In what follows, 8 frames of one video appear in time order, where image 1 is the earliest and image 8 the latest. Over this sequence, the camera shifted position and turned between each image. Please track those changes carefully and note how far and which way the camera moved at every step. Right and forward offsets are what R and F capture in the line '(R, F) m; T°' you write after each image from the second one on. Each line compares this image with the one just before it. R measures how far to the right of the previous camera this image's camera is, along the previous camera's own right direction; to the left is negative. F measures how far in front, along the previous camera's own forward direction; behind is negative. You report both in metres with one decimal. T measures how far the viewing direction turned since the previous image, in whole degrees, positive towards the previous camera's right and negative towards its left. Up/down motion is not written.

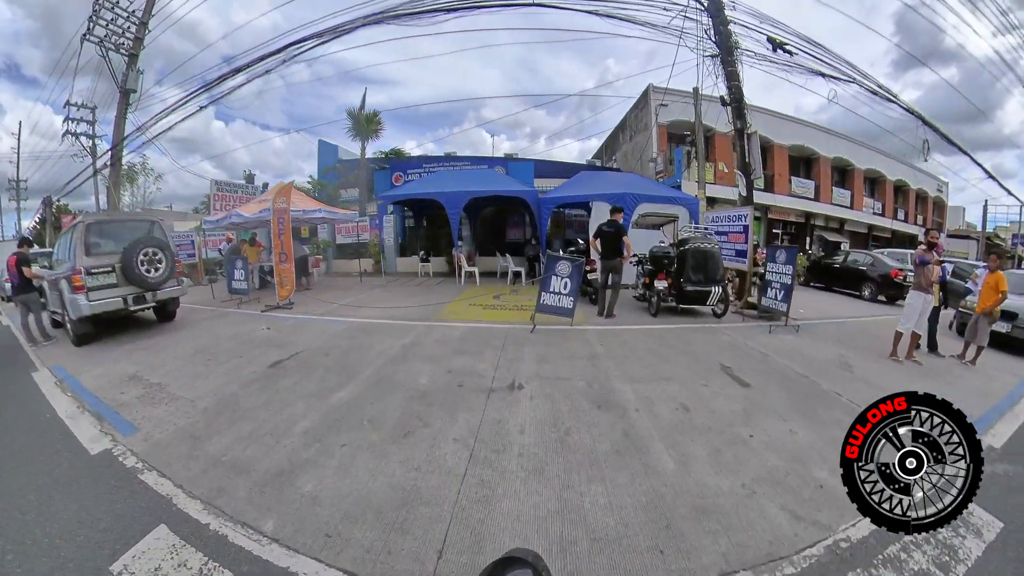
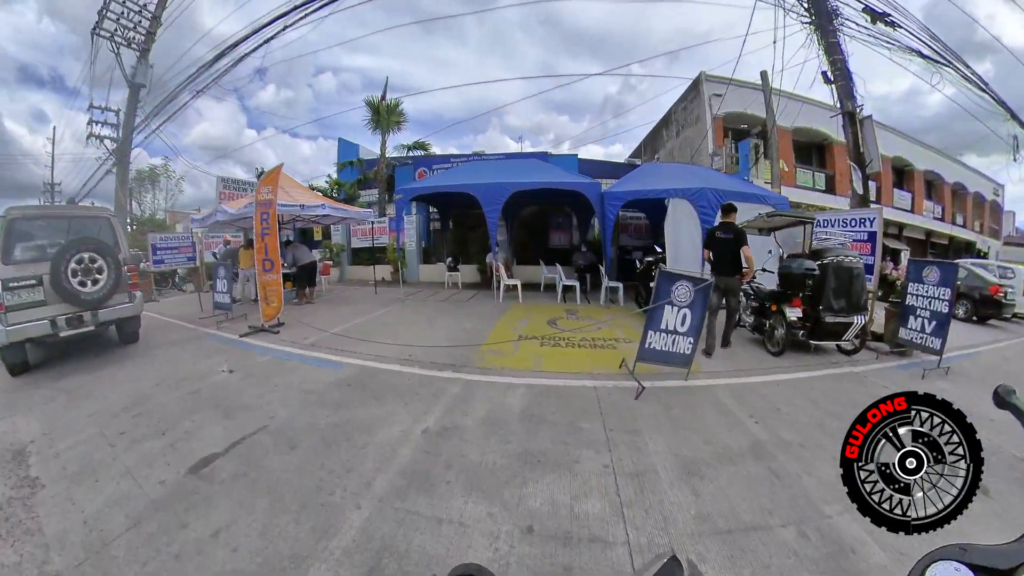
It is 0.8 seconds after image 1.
(-0.7, +2.3) m; -3°
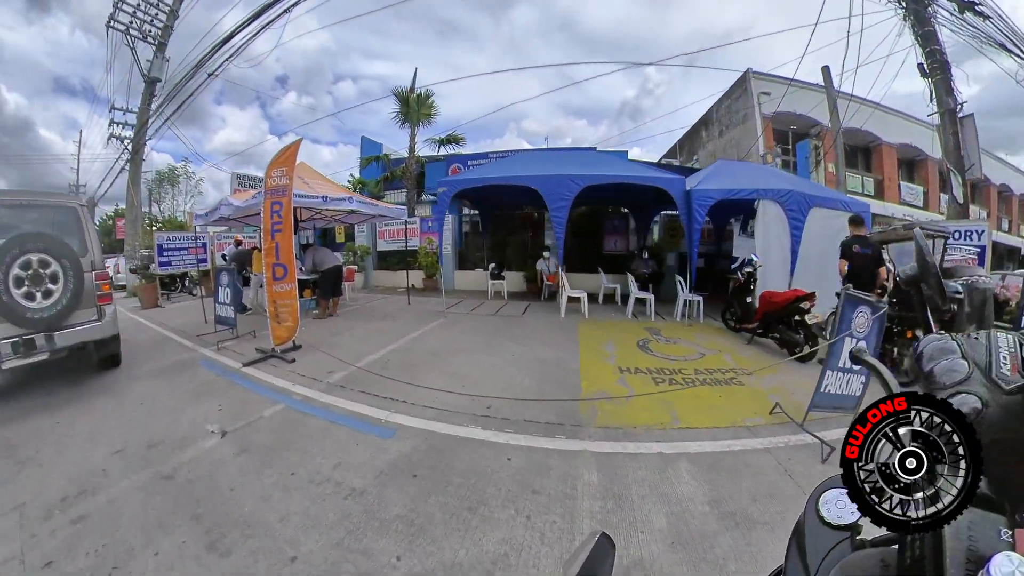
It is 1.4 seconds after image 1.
(-1.0, +1.4) m; -2°
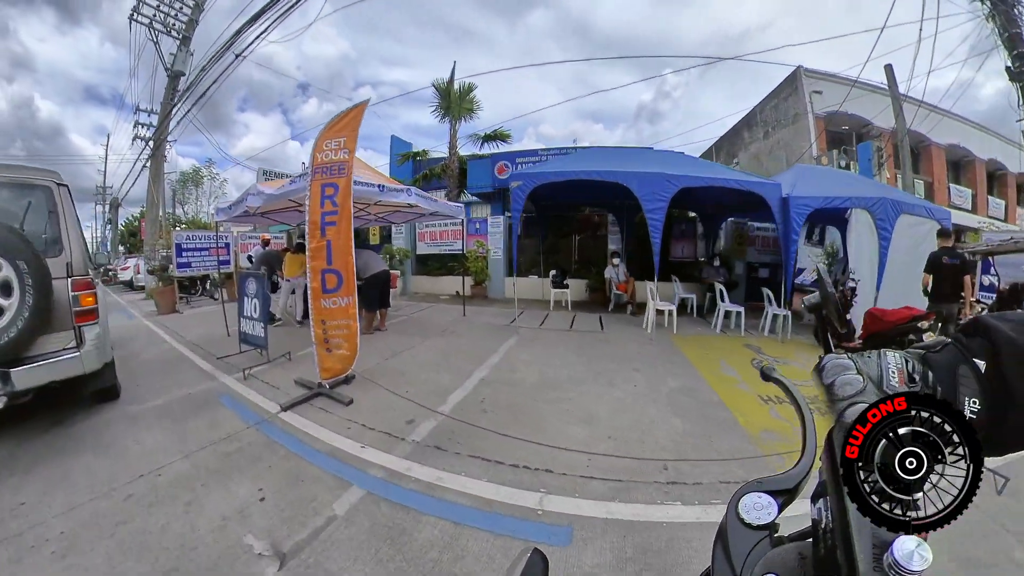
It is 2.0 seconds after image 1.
(-1.0, +1.2) m; -2°
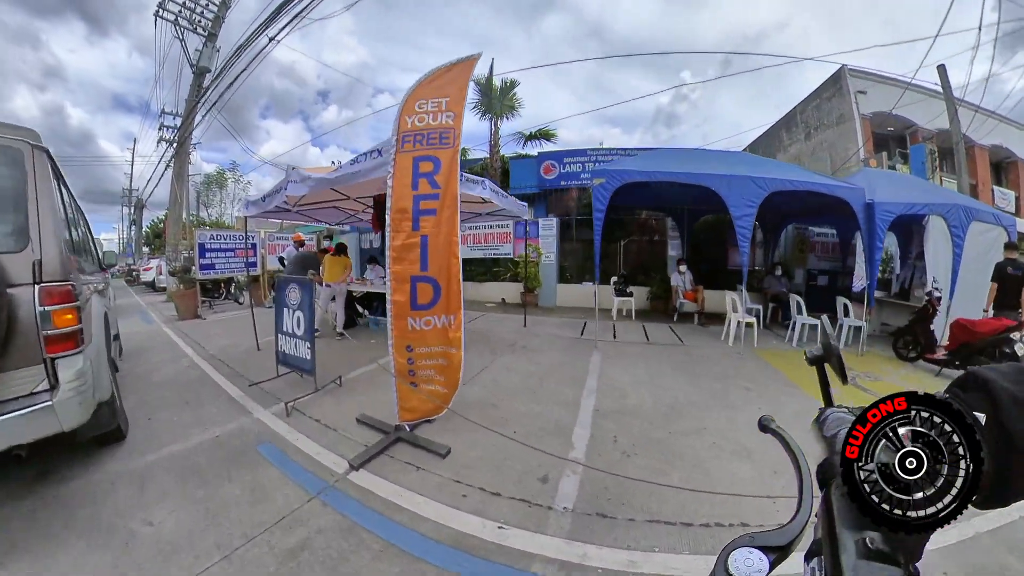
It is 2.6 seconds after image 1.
(-0.8, +0.9) m; -2°
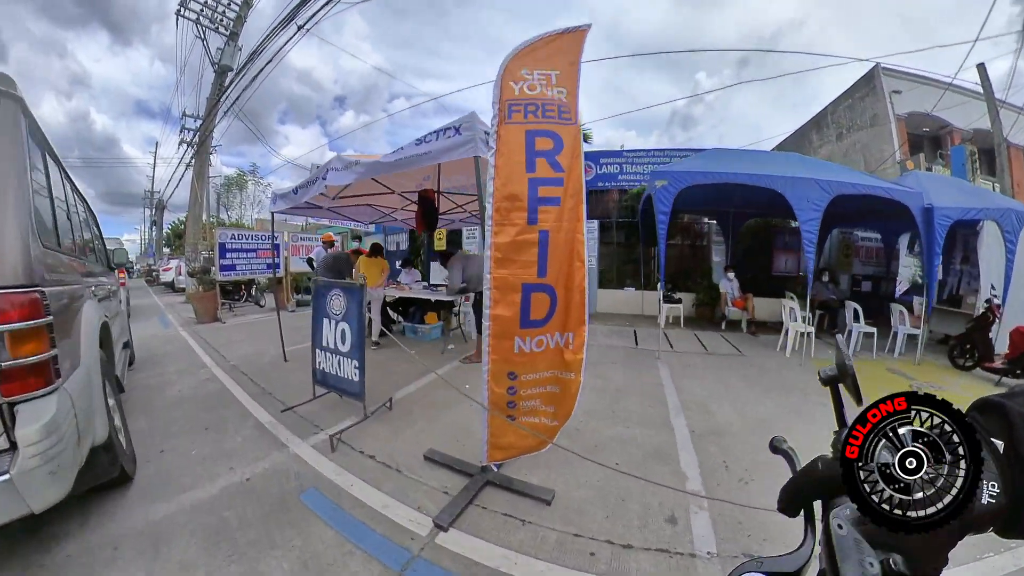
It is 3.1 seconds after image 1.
(-0.5, +0.5) m; -1°
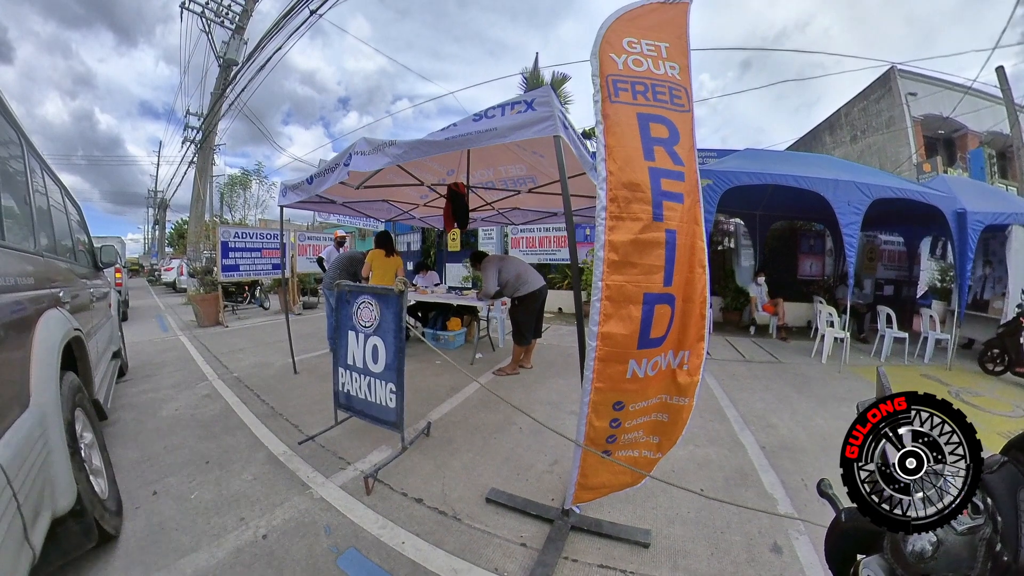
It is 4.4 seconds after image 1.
(-0.3, +0.4) m; 0°
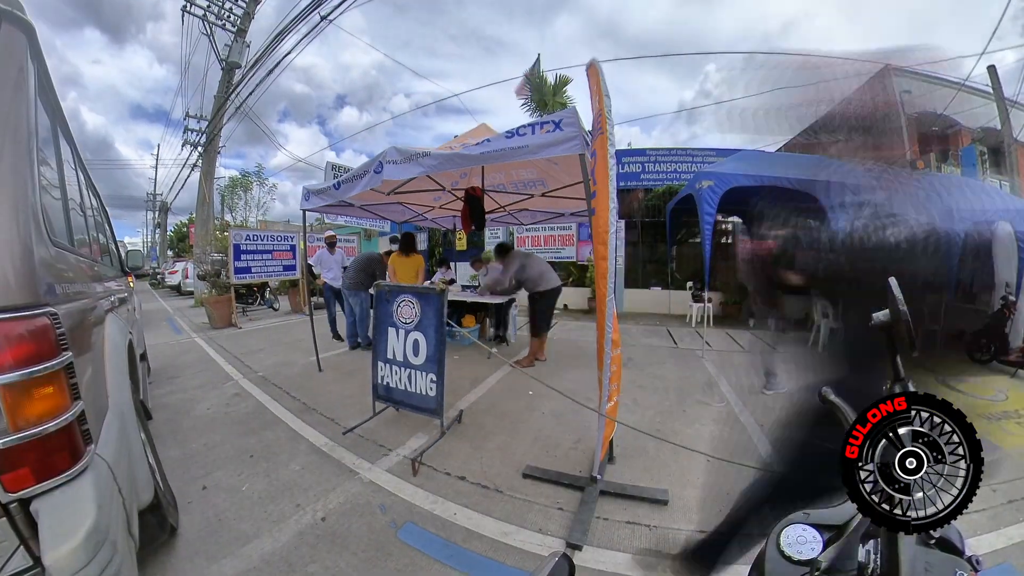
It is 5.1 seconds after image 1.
(-0.2, -0.3) m; 0°
